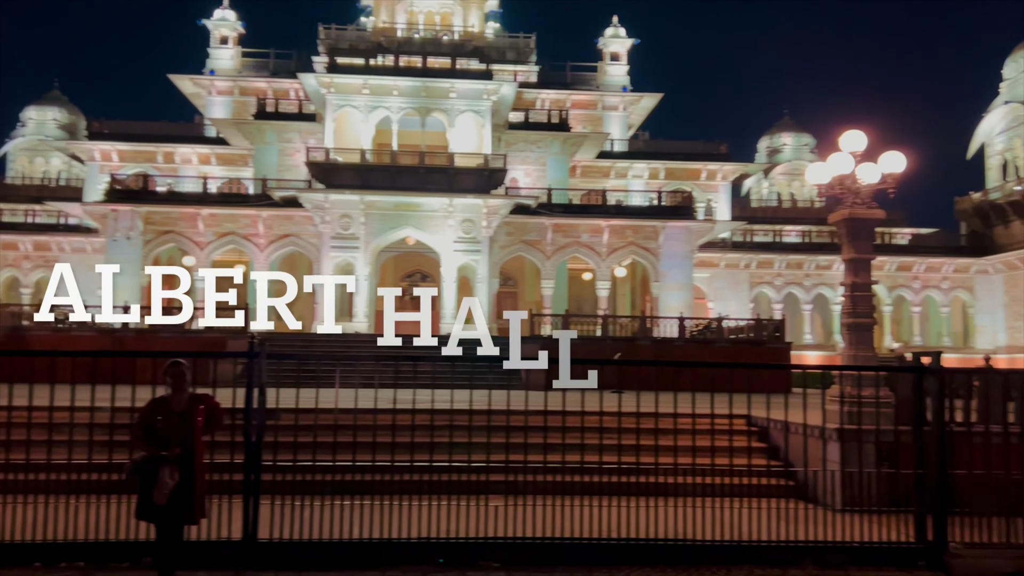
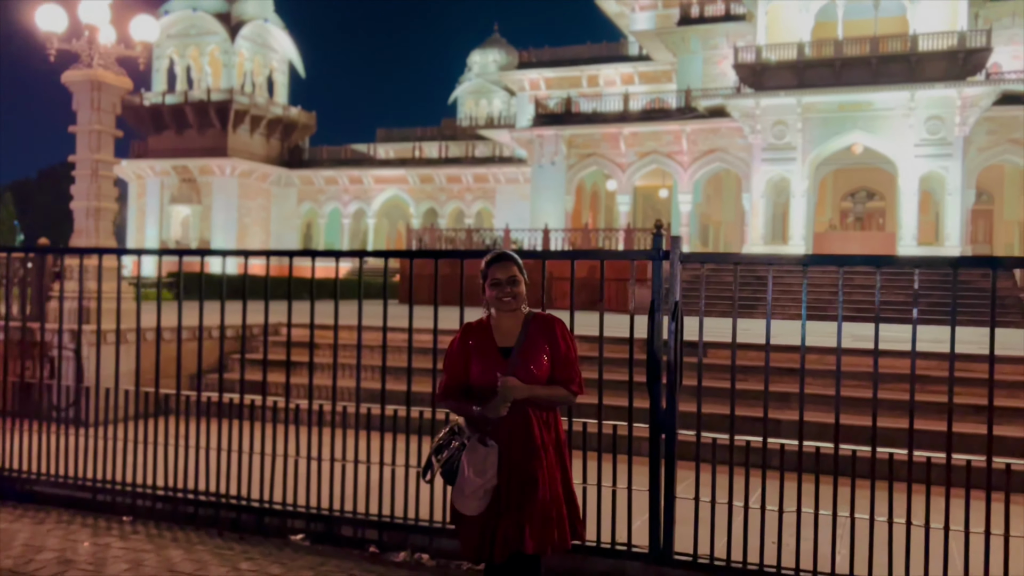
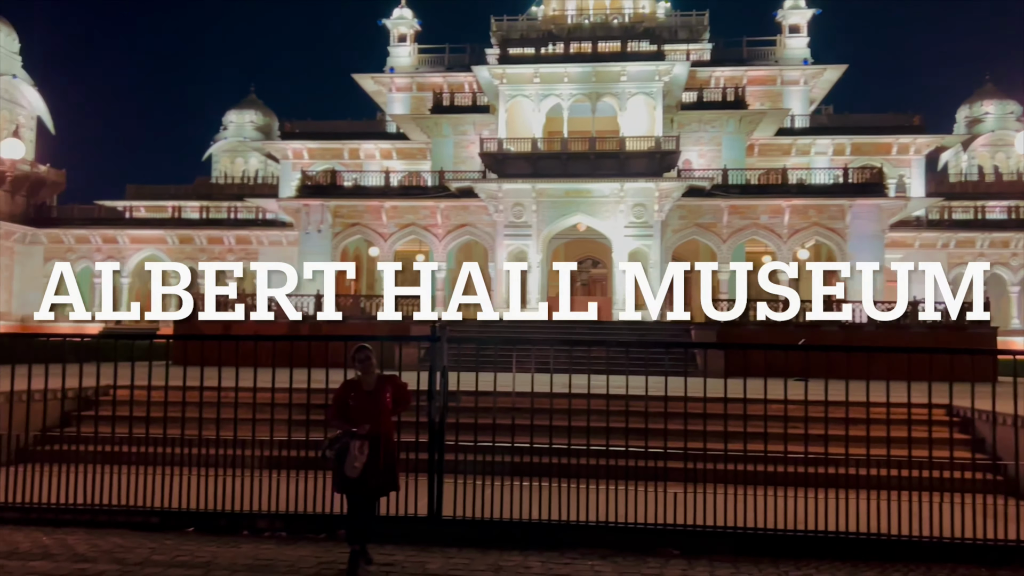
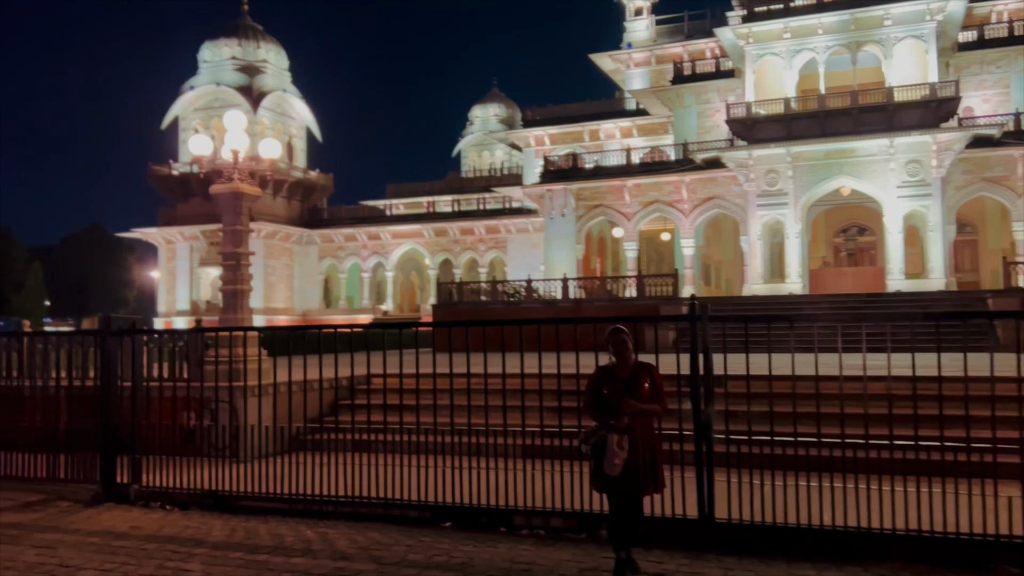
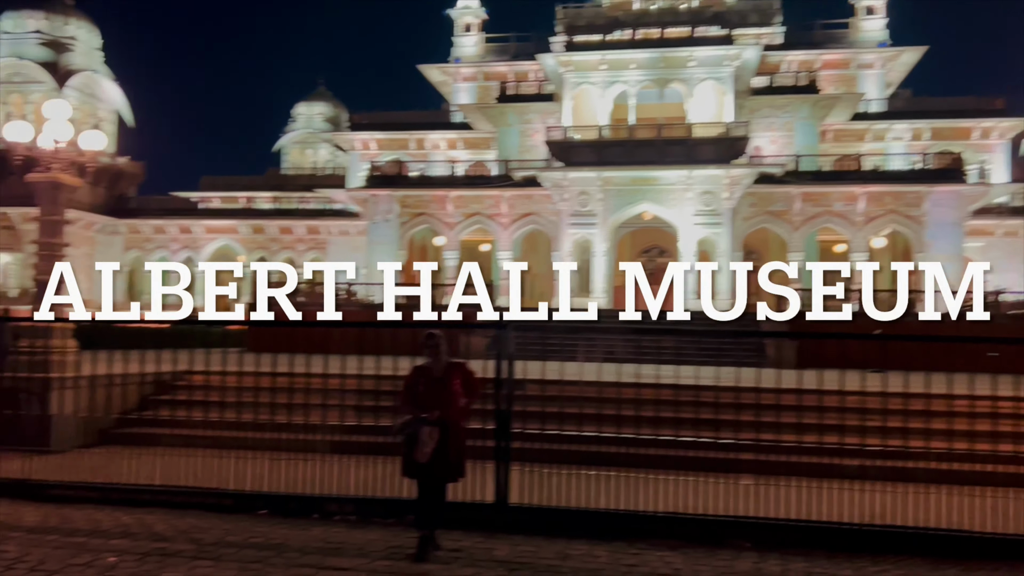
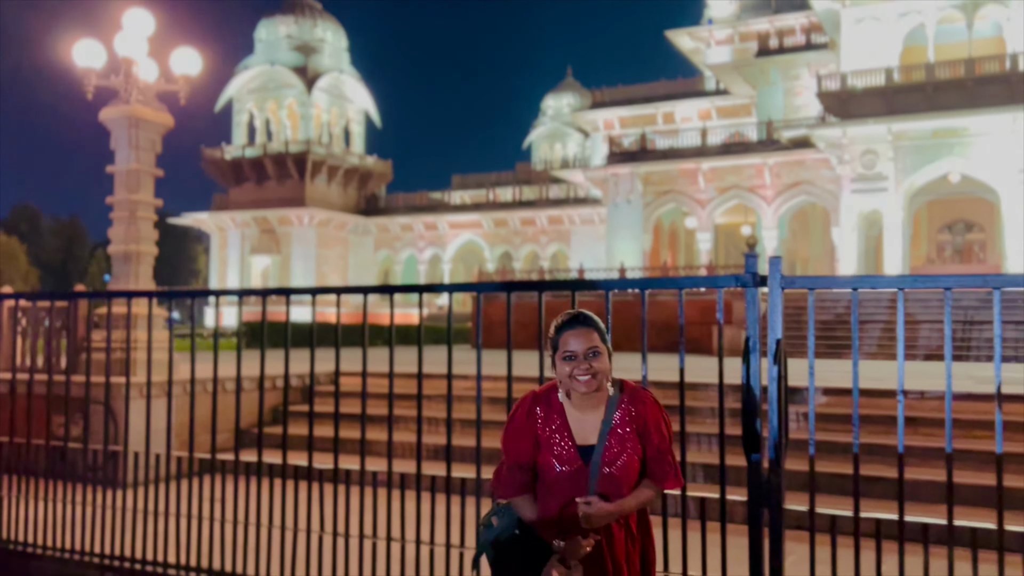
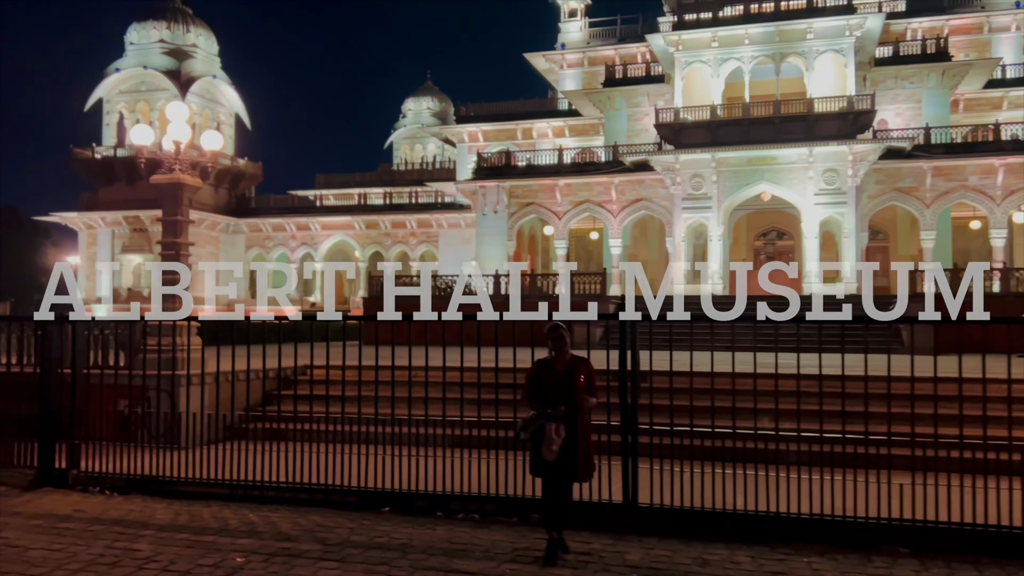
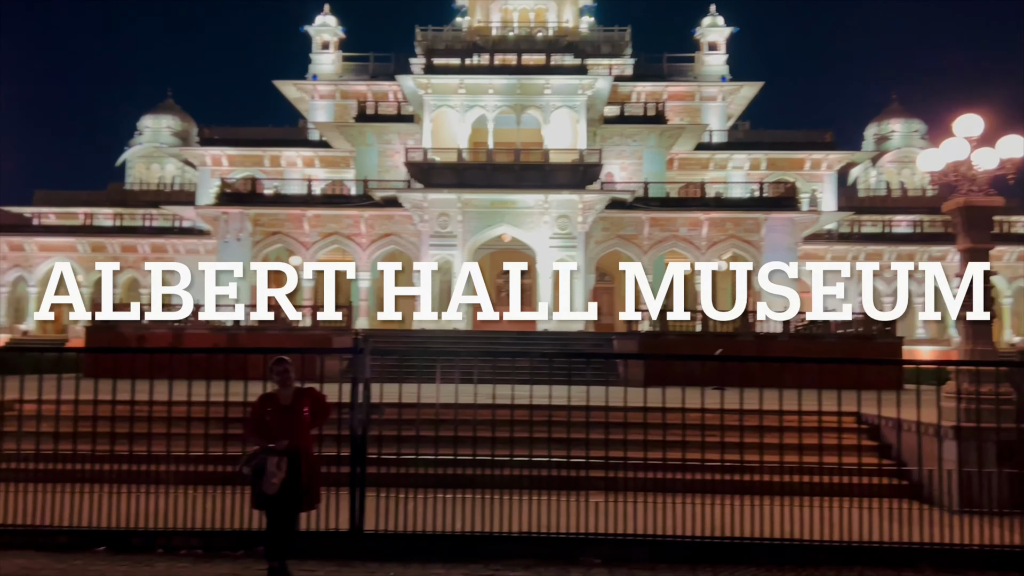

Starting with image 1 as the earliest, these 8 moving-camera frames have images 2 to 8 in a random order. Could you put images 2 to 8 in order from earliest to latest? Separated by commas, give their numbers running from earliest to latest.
8, 3, 5, 7, 4, 6, 2
